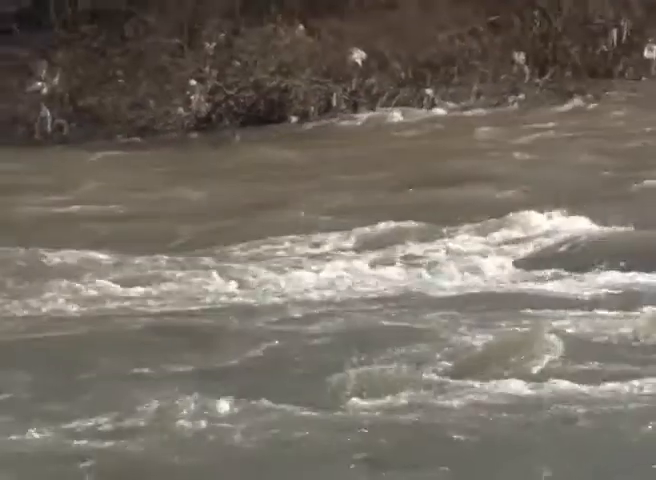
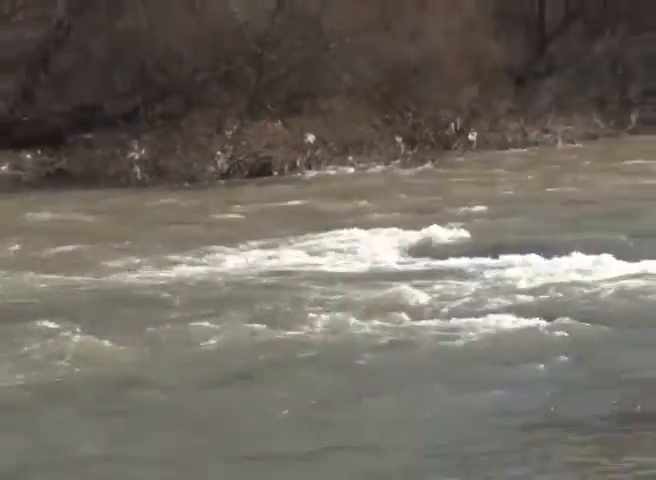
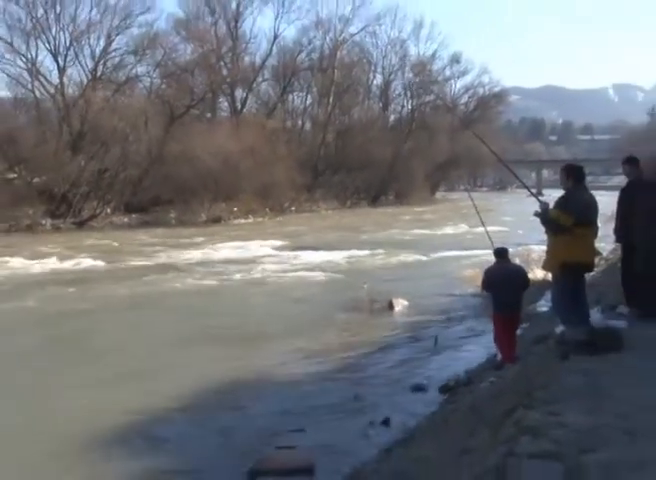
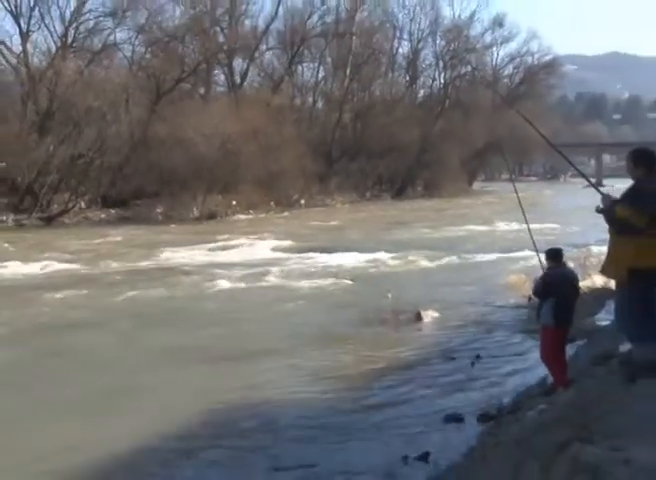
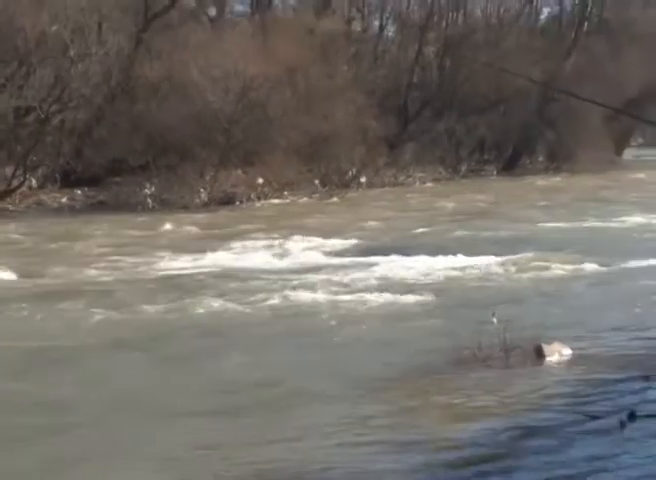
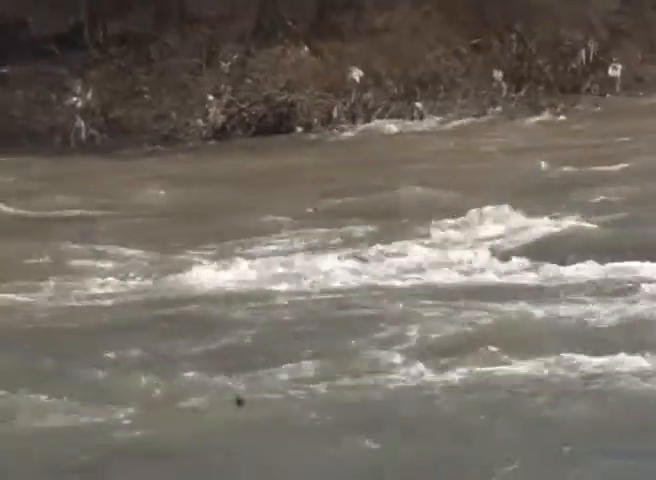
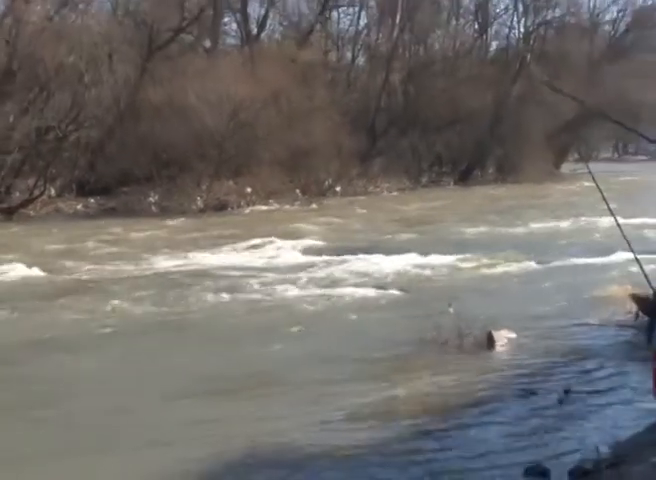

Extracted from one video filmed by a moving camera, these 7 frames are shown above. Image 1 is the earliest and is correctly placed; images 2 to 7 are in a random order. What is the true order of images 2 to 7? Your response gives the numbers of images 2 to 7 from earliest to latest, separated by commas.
6, 2, 5, 7, 4, 3
